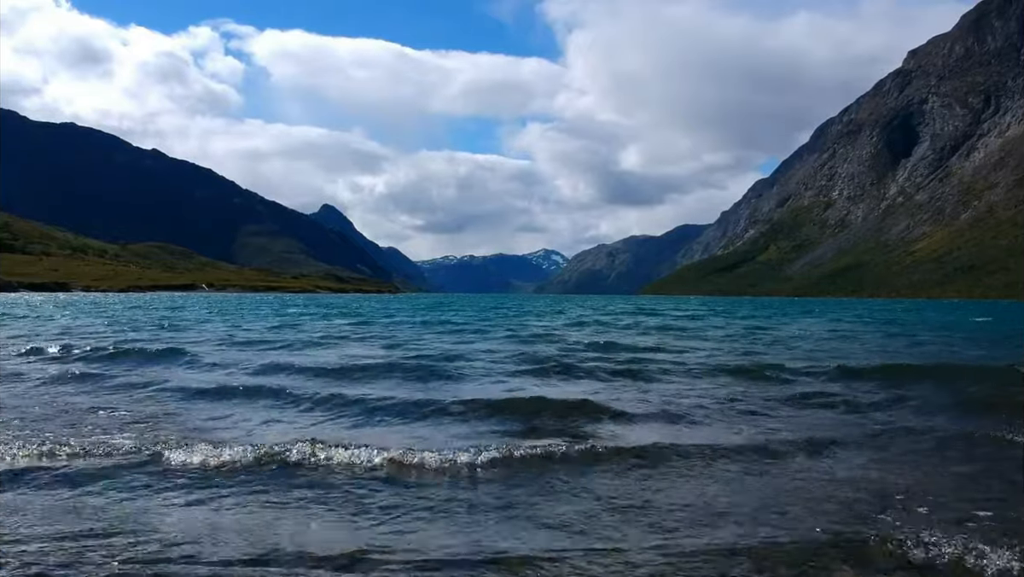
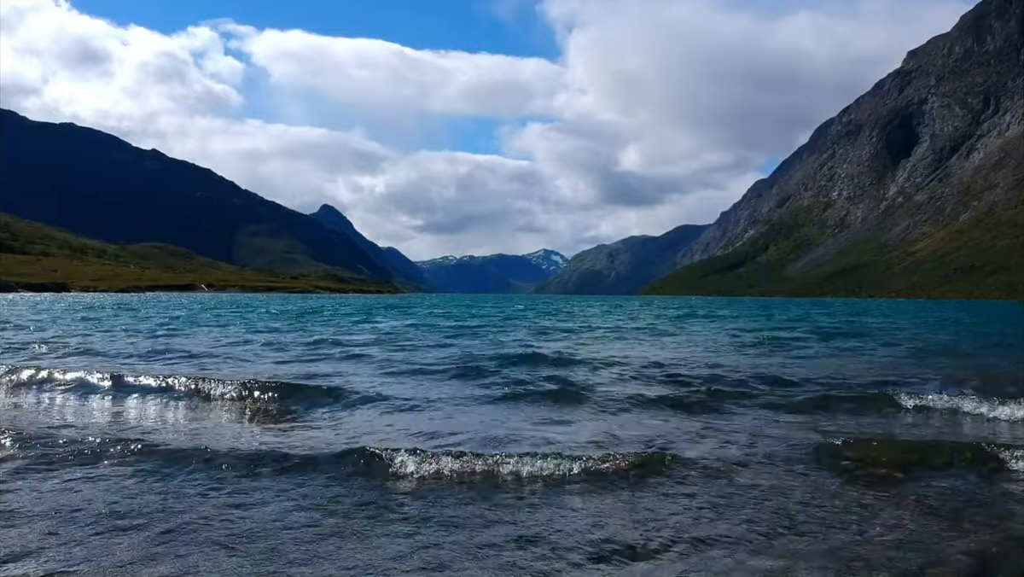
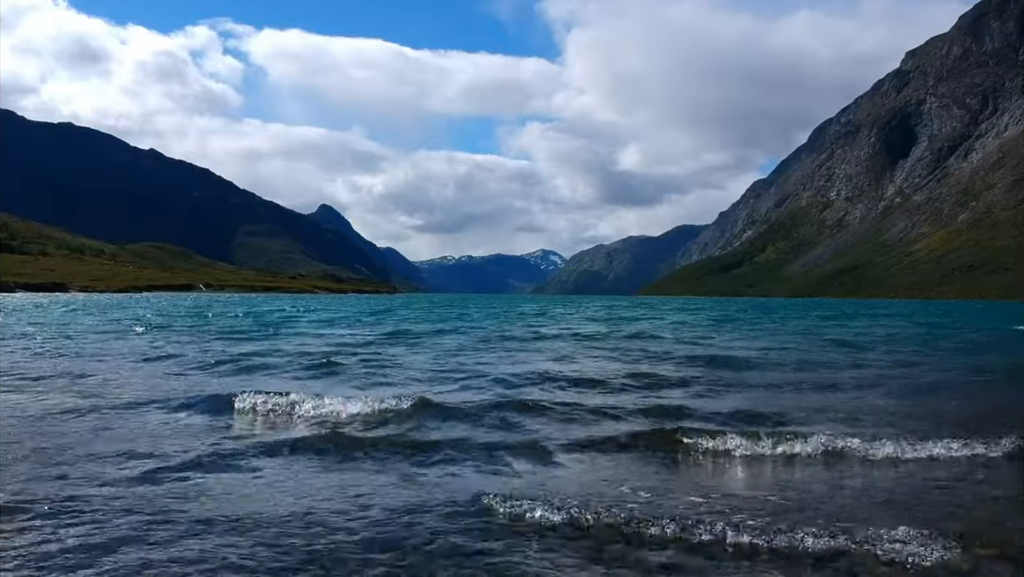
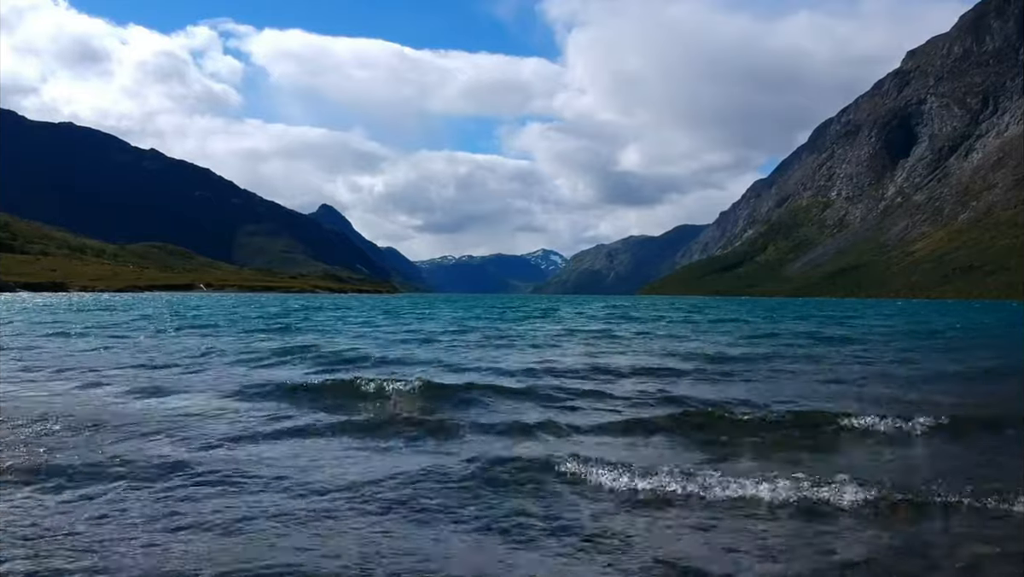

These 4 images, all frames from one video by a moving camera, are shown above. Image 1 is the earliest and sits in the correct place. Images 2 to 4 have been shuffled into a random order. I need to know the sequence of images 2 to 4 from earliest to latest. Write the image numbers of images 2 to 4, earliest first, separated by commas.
2, 4, 3
